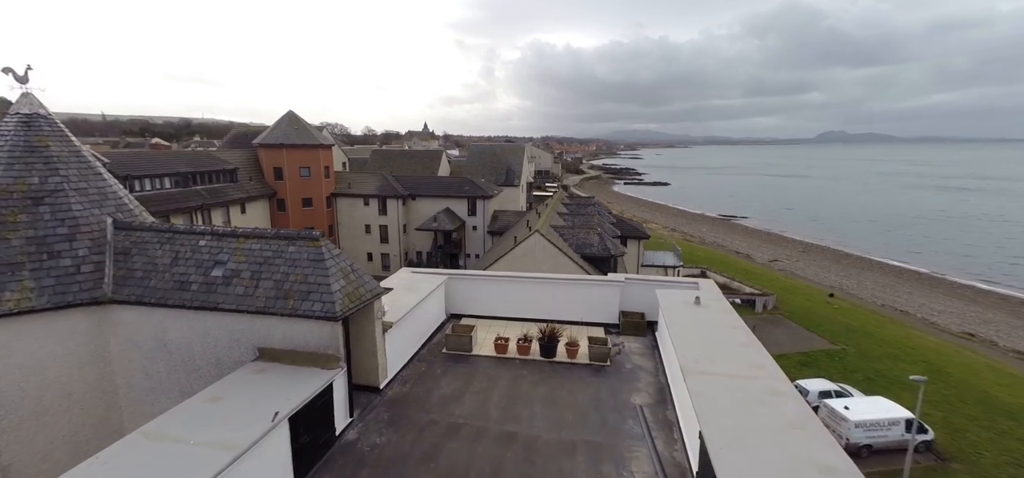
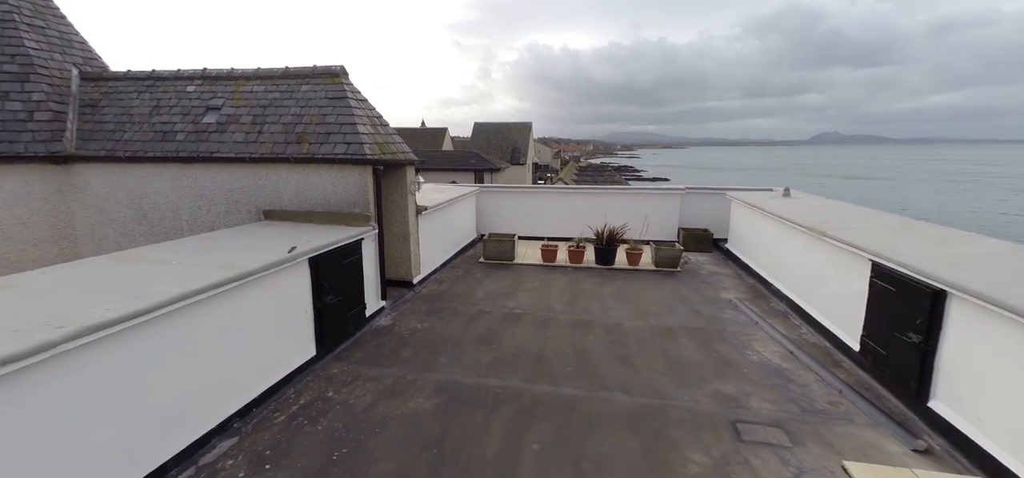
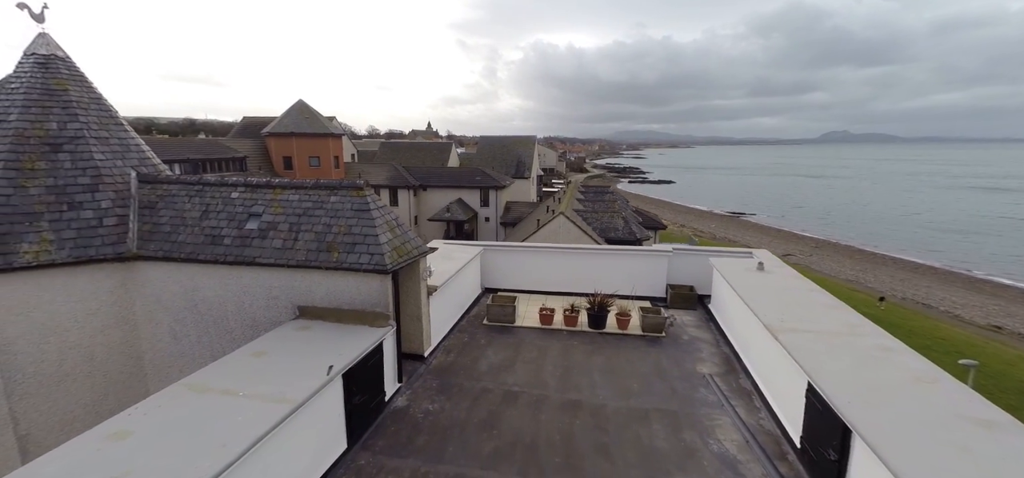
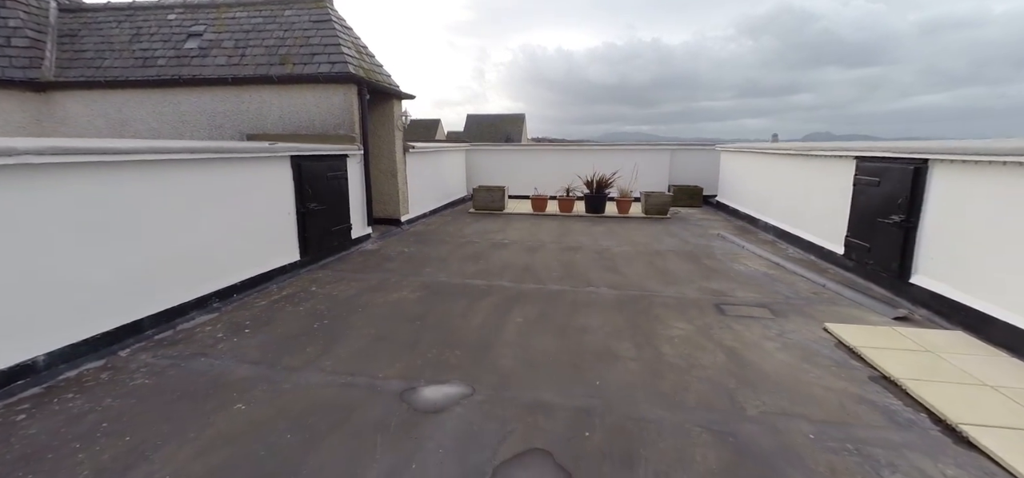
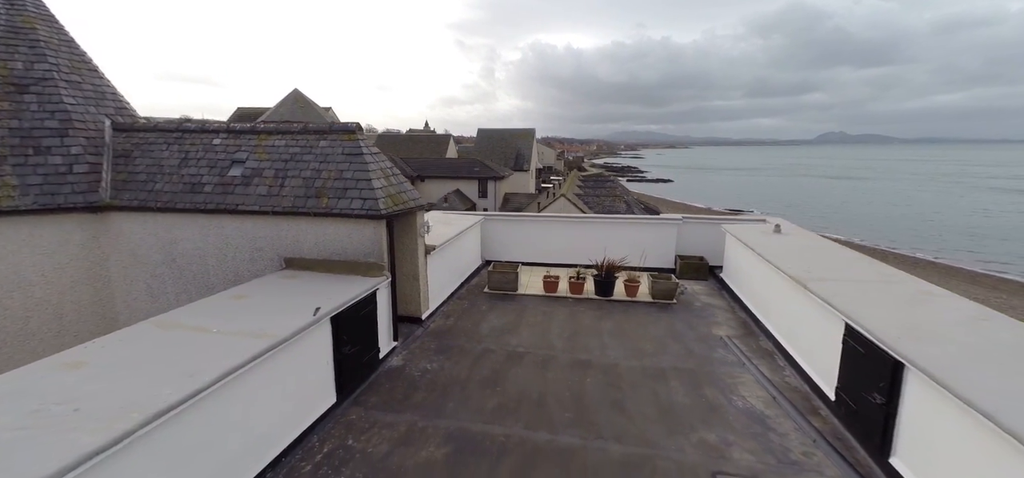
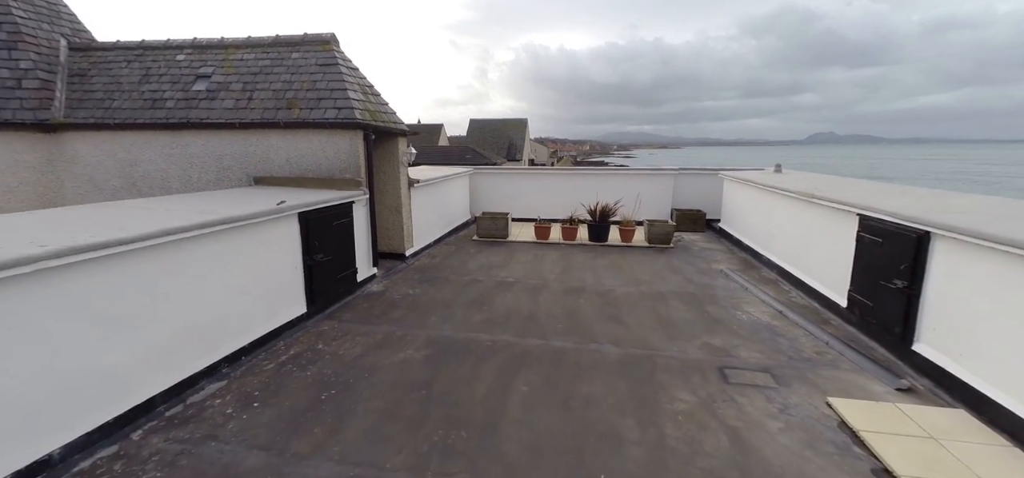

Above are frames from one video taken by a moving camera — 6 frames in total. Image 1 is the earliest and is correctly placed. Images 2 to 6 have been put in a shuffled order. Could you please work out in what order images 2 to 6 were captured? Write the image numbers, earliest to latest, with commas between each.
3, 5, 2, 6, 4
